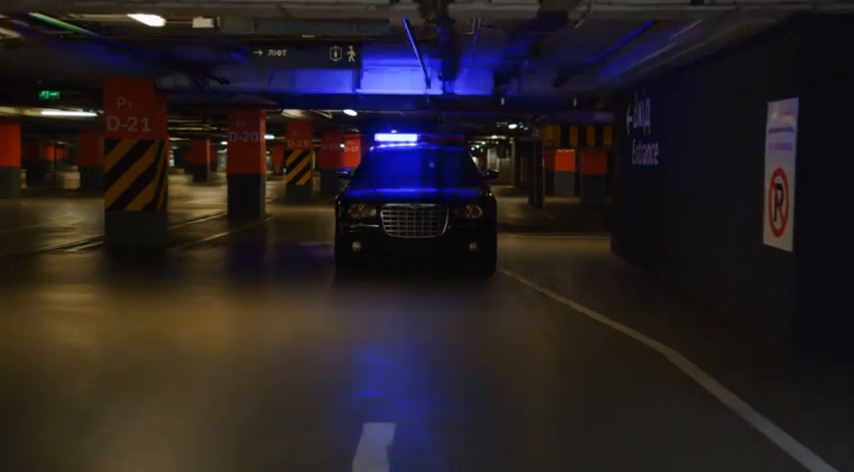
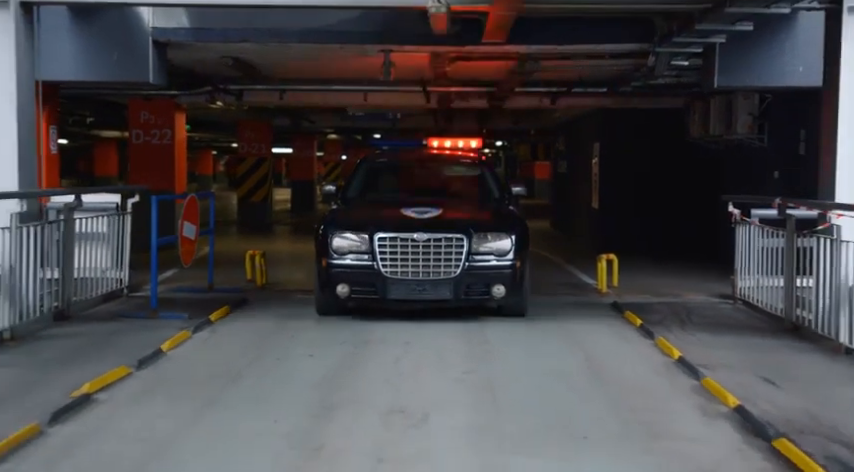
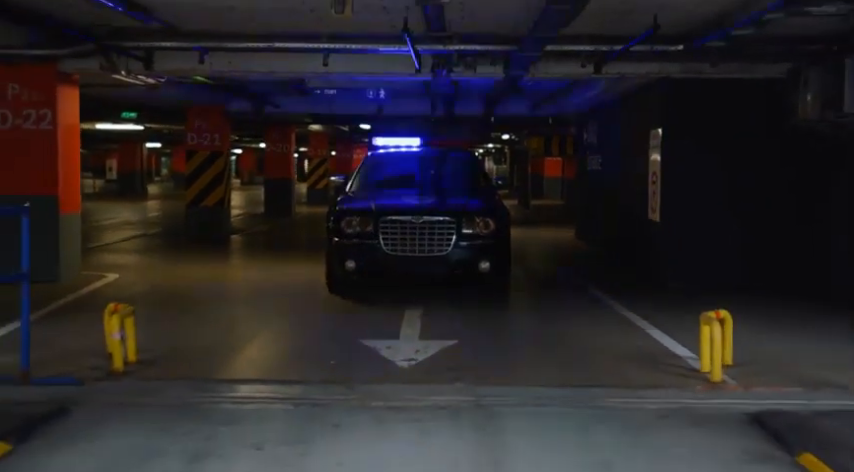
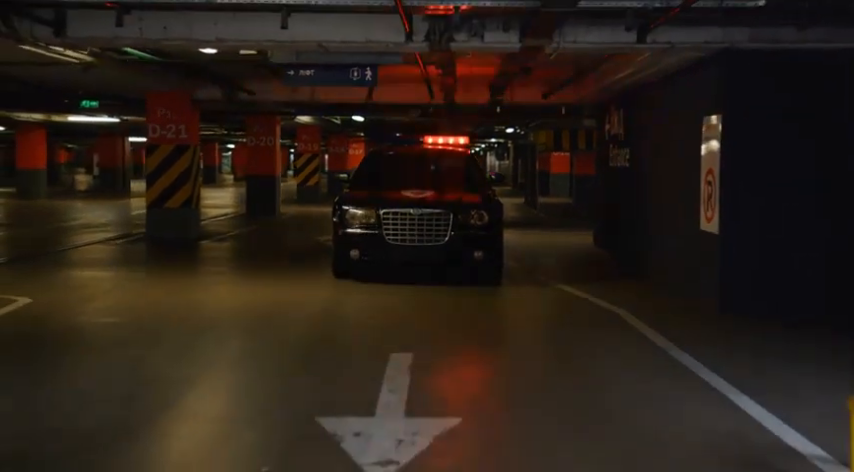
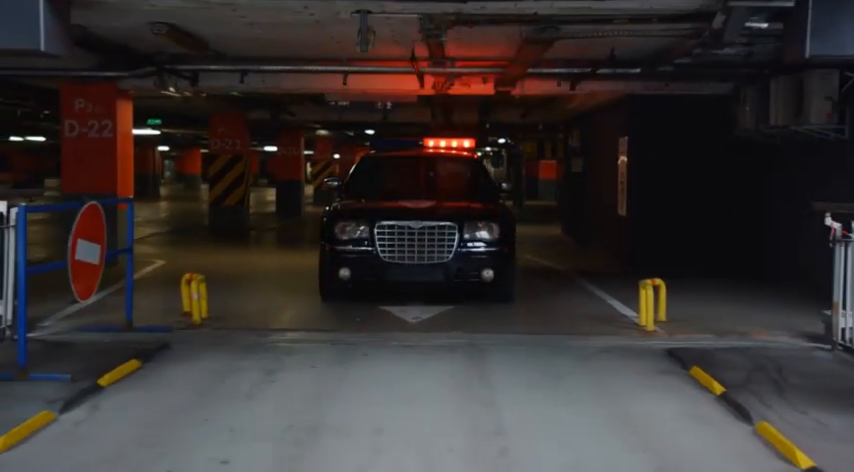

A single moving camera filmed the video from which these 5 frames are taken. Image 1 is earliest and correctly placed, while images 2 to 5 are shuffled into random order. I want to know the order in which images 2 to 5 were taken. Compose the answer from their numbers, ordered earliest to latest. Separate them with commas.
4, 3, 5, 2
